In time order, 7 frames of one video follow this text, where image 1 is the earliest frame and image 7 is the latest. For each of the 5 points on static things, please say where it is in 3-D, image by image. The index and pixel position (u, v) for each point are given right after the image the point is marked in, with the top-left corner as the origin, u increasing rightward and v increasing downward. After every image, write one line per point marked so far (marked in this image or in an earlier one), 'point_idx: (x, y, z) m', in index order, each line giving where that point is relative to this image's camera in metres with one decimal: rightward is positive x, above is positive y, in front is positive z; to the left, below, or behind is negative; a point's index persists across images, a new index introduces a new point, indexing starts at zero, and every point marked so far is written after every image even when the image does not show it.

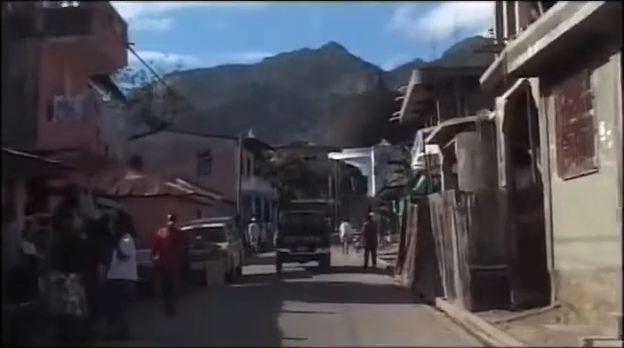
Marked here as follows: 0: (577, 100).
0: (+3.6, +1.0, +15.2) m
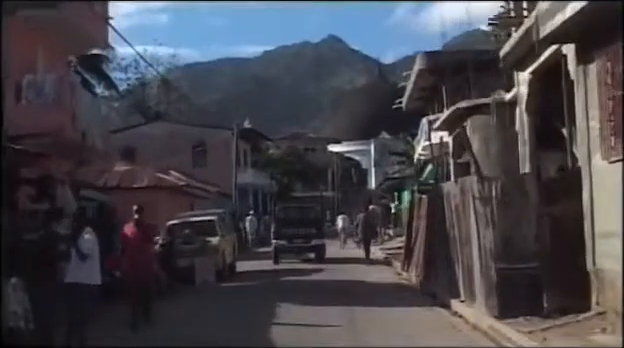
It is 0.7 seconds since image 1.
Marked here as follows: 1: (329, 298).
0: (+3.6, +1.2, +13.0) m
1: (+0.3, -2.1, +19.0) m
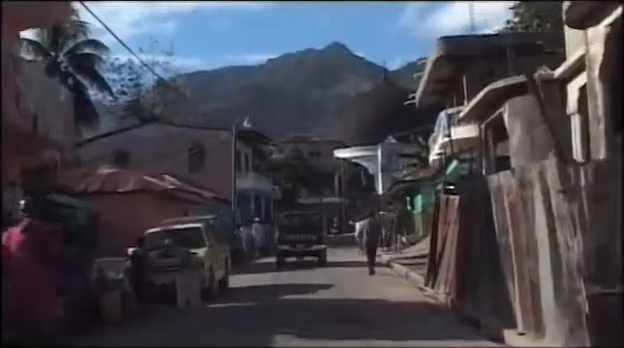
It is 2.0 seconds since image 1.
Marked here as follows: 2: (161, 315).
0: (+3.6, +1.4, +9.1) m
1: (+0.4, -2.0, +15.0) m
2: (-2.3, -2.1, +16.4) m
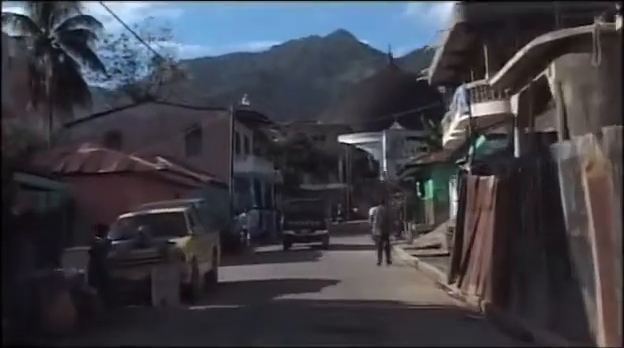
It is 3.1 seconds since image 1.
0: (+3.7, +1.6, +5.9) m
1: (+0.4, -1.7, +11.8) m
2: (-2.3, -1.8, +13.2) m
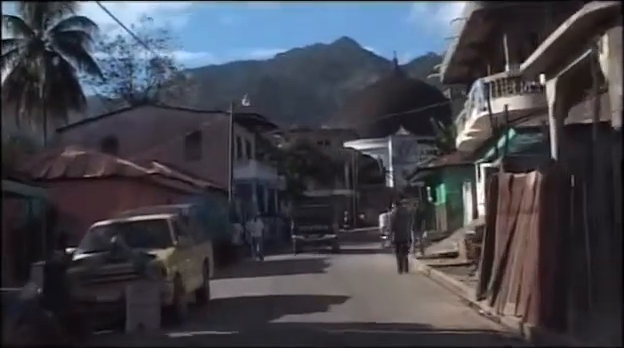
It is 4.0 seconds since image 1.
0: (+3.7, +1.7, +3.4) m
1: (+0.4, -1.7, +9.3) m
2: (-2.2, -1.8, +10.8) m
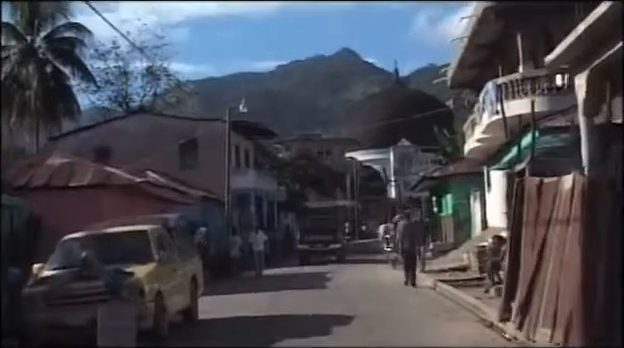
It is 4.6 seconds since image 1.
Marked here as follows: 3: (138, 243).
0: (+3.7, +1.8, +1.7) m
1: (+0.4, -1.7, +7.6) m
2: (-2.2, -1.8, +9.0) m
3: (-2.1, -0.8, +13.3) m
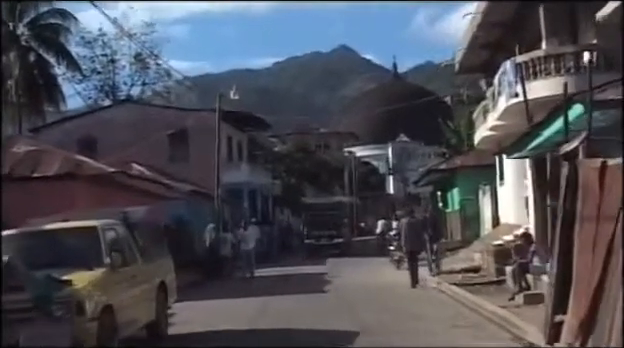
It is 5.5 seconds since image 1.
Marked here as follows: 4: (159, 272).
0: (+3.6, +1.9, -1.1) m
1: (+0.4, -1.5, +4.8) m
2: (-2.2, -1.6, +6.2) m
3: (-2.1, -0.6, +10.5) m
4: (-1.8, -1.1, +12.8) m
